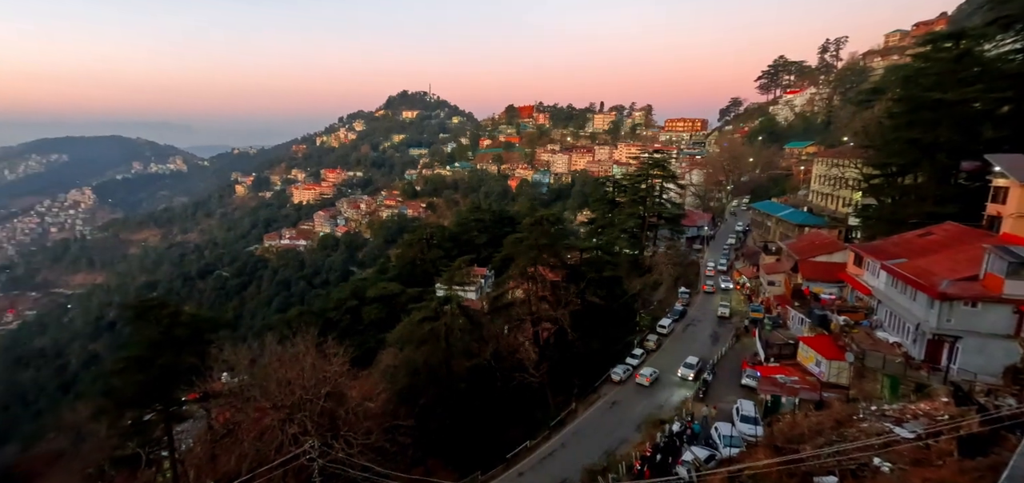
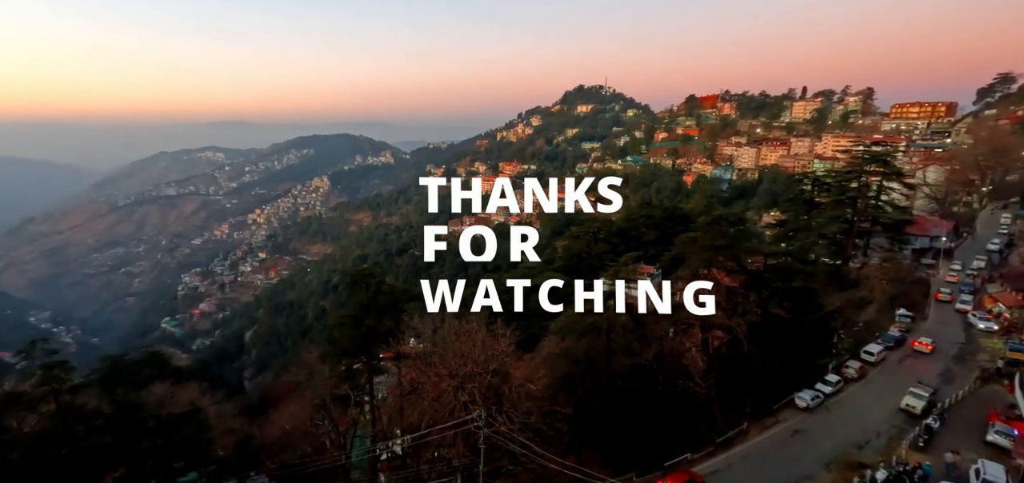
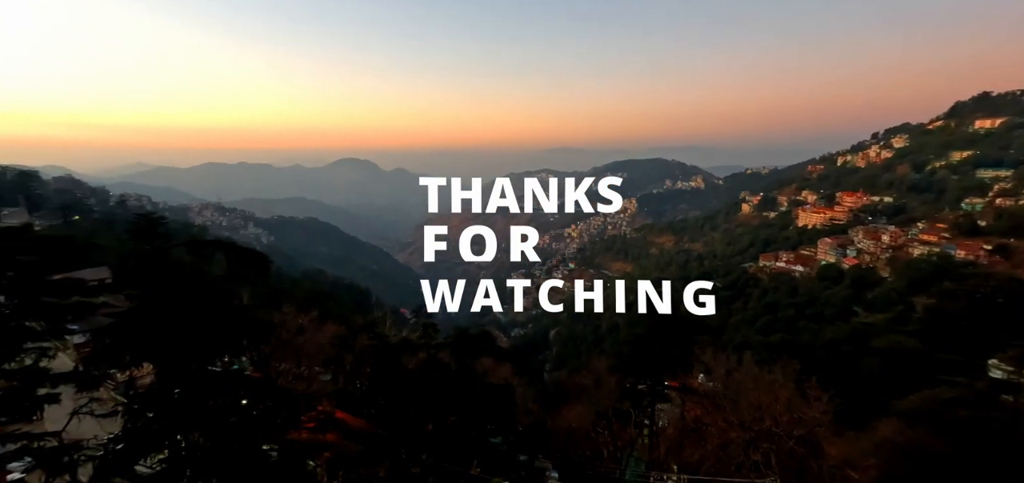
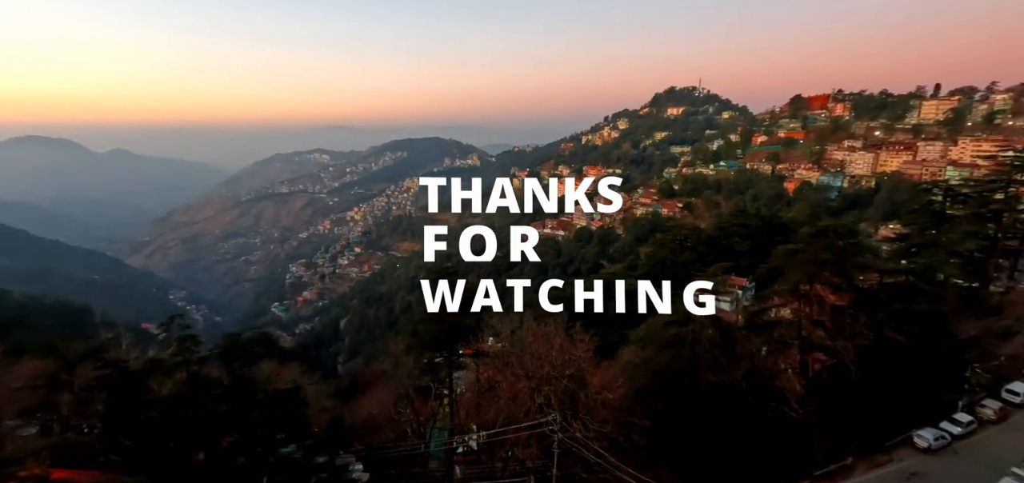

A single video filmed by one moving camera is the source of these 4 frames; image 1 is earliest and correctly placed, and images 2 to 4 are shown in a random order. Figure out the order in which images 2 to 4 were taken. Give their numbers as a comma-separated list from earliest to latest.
2, 4, 3
